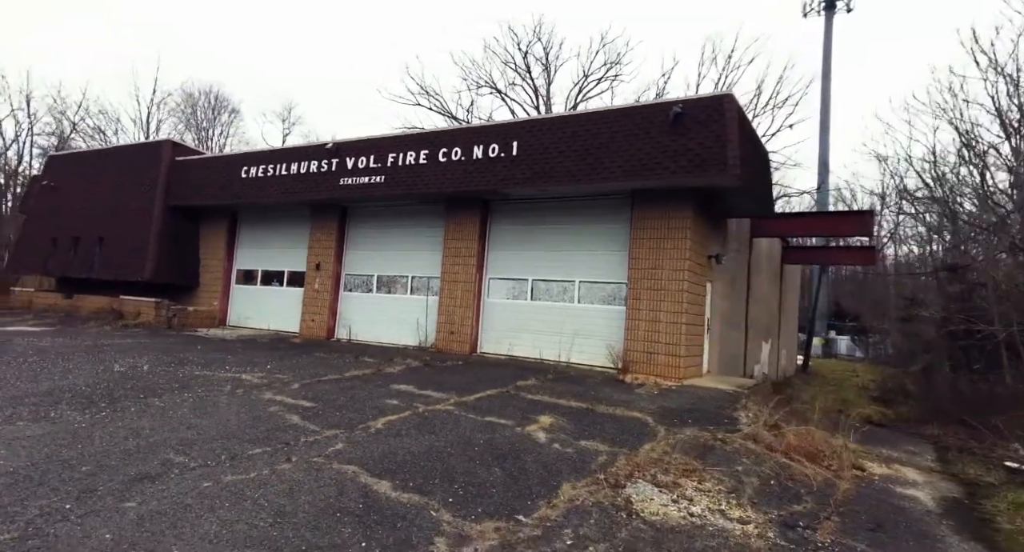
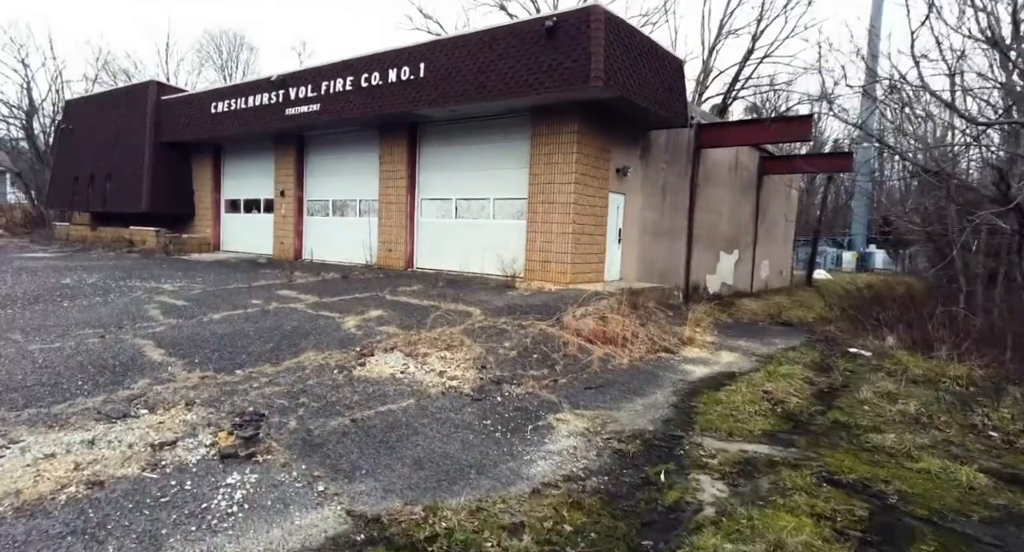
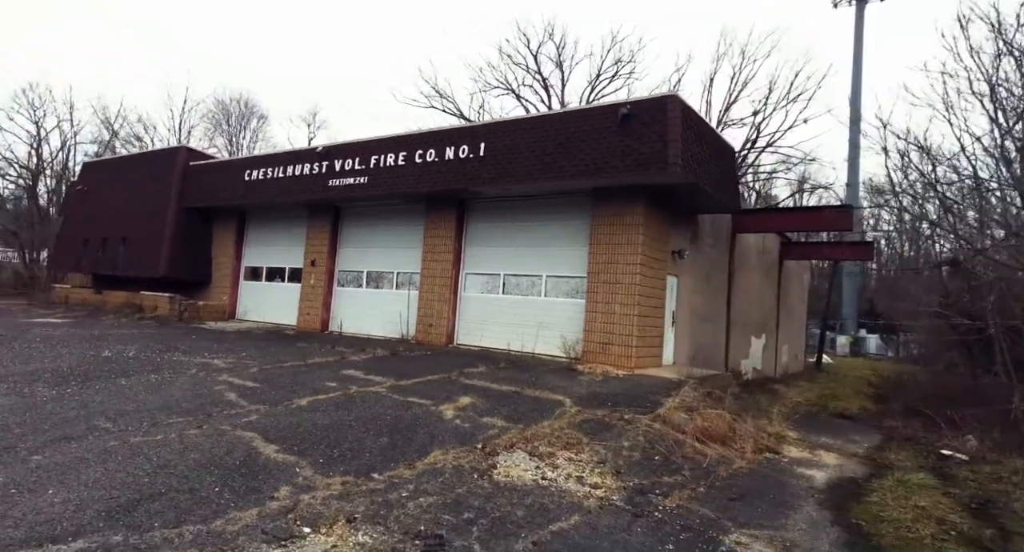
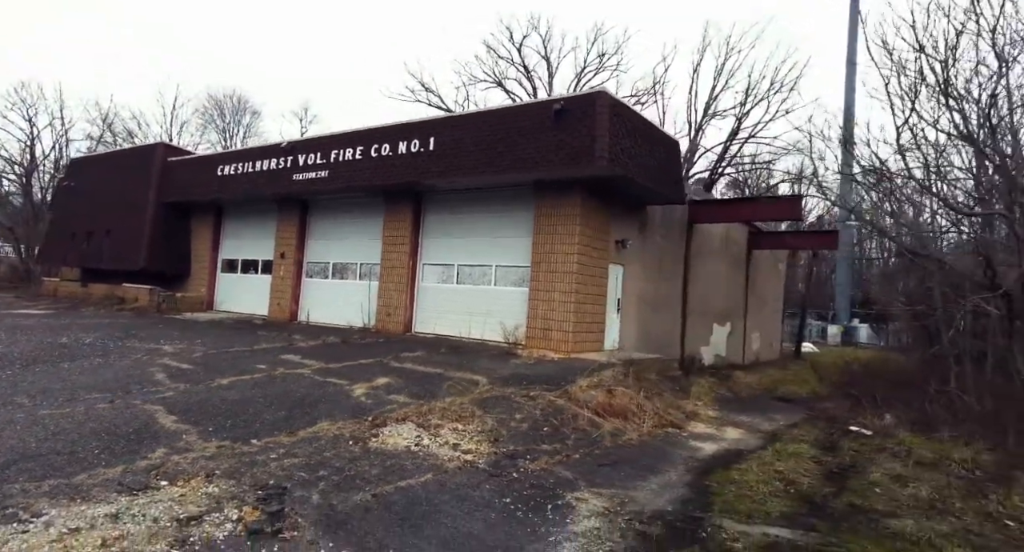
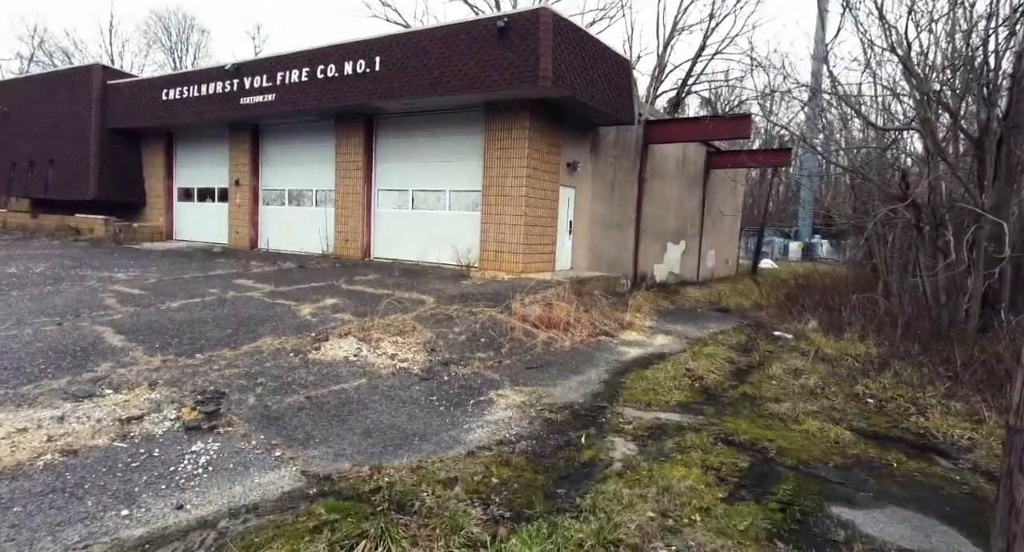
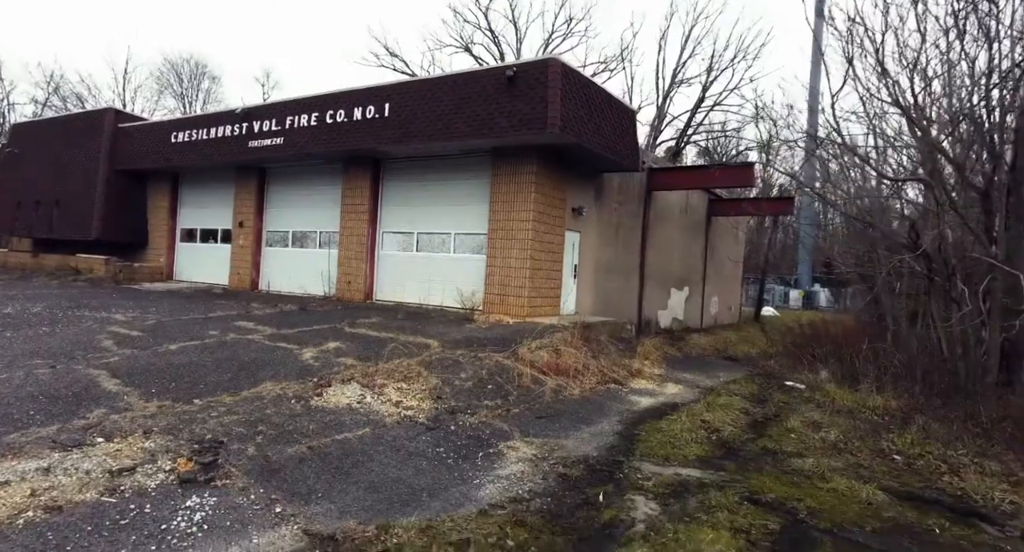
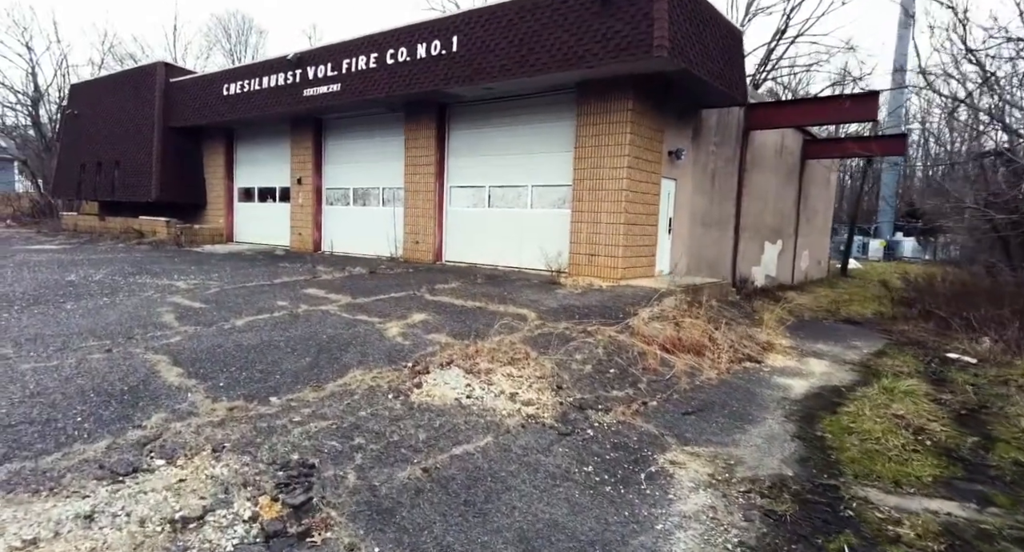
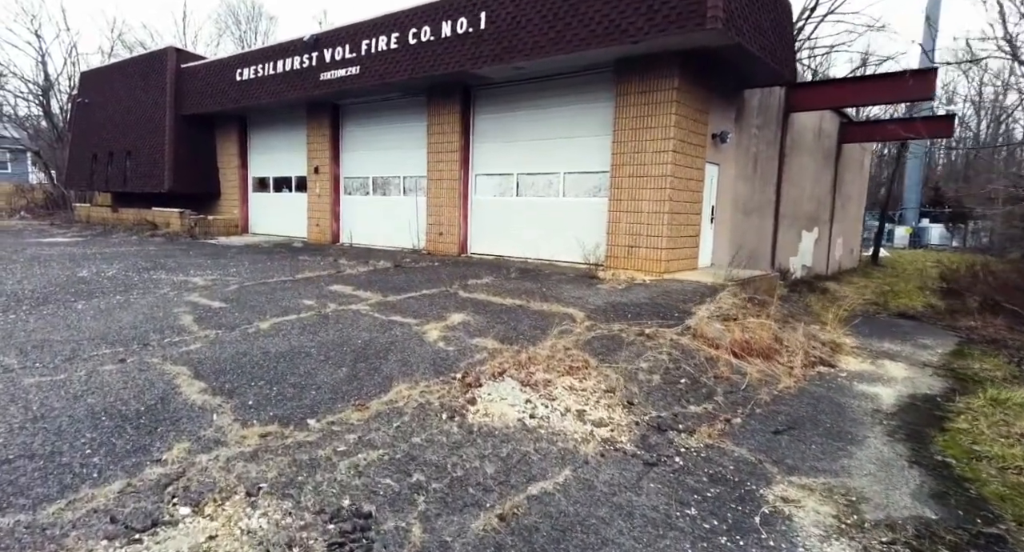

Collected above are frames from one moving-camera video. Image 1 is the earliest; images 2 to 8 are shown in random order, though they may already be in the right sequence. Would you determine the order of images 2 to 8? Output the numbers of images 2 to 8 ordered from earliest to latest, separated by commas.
3, 4, 6, 5, 2, 7, 8
